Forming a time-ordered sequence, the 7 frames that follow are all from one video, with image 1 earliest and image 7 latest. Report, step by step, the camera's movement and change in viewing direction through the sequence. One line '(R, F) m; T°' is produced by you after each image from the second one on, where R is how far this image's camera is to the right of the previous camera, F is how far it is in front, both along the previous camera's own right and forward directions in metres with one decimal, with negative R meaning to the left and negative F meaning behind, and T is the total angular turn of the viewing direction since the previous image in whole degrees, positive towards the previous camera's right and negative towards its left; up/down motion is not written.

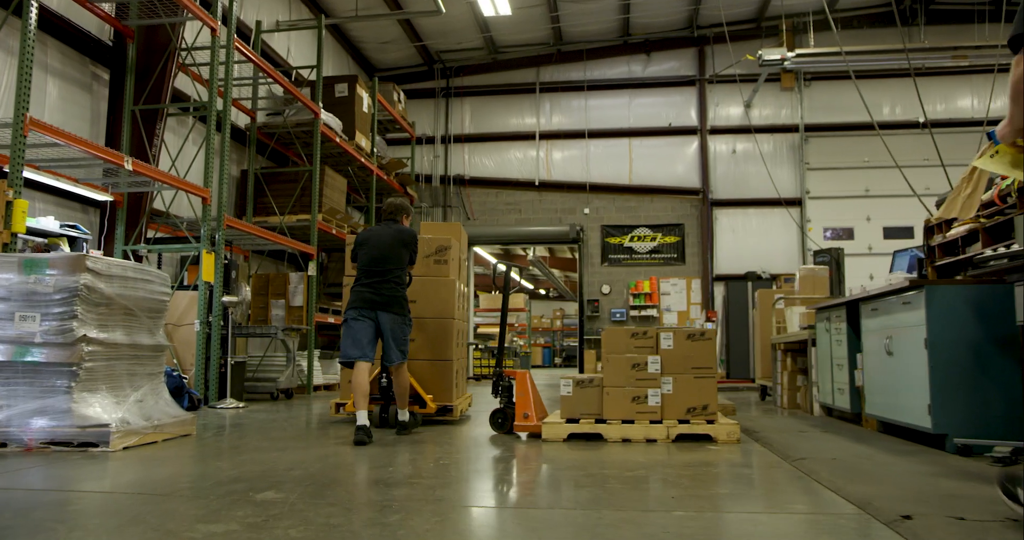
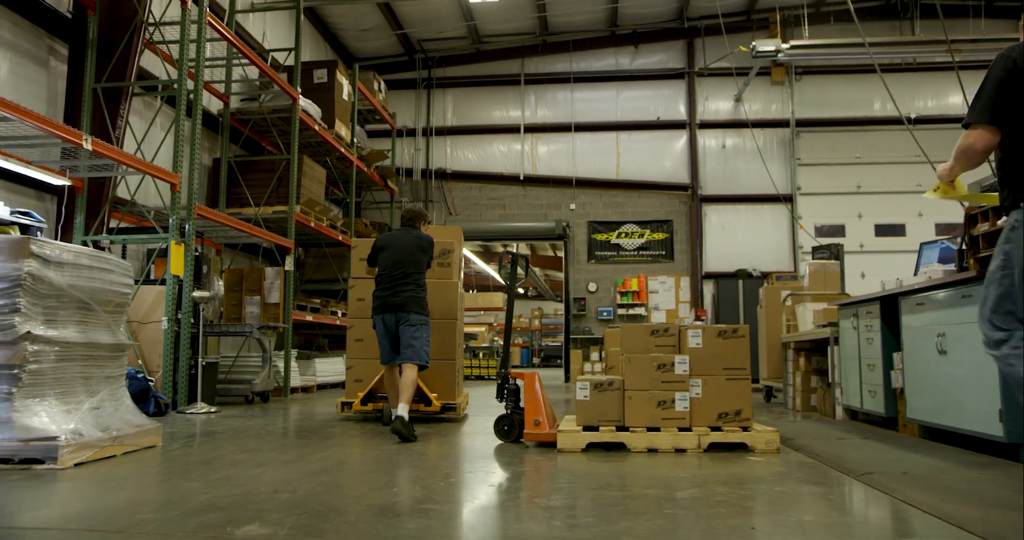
(-0.2, +0.4) m; +2°
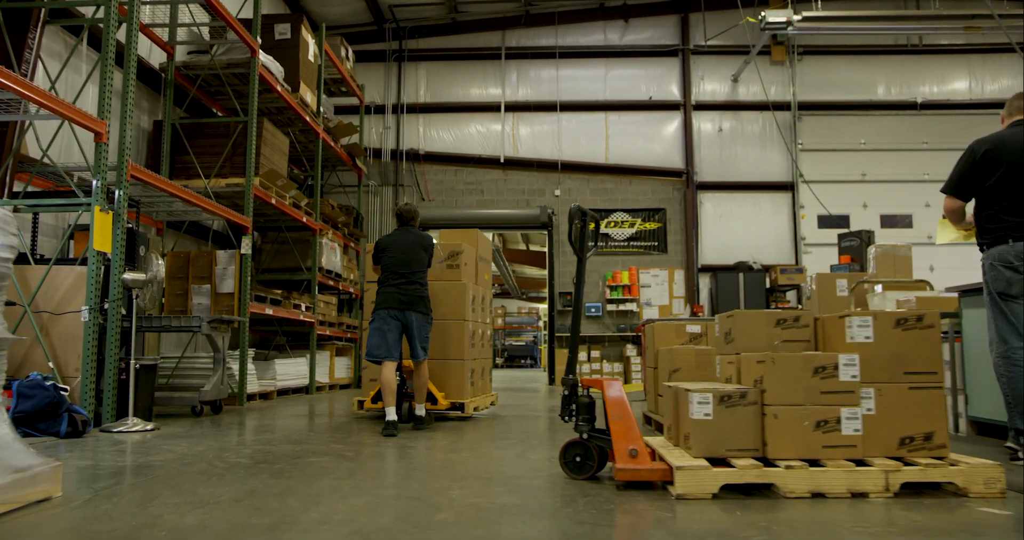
(-0.5, +1.2) m; +4°
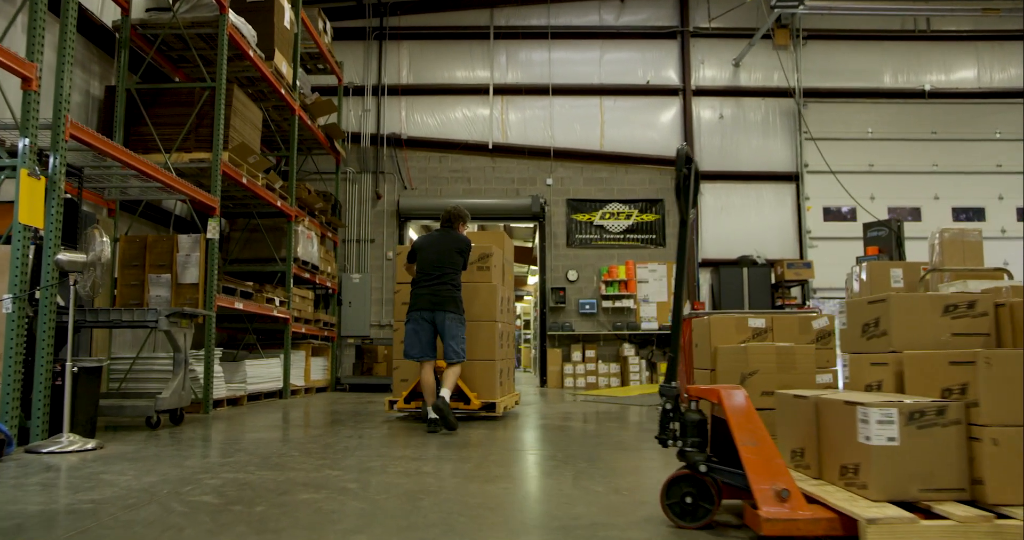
(-0.3, +0.8) m; +2°
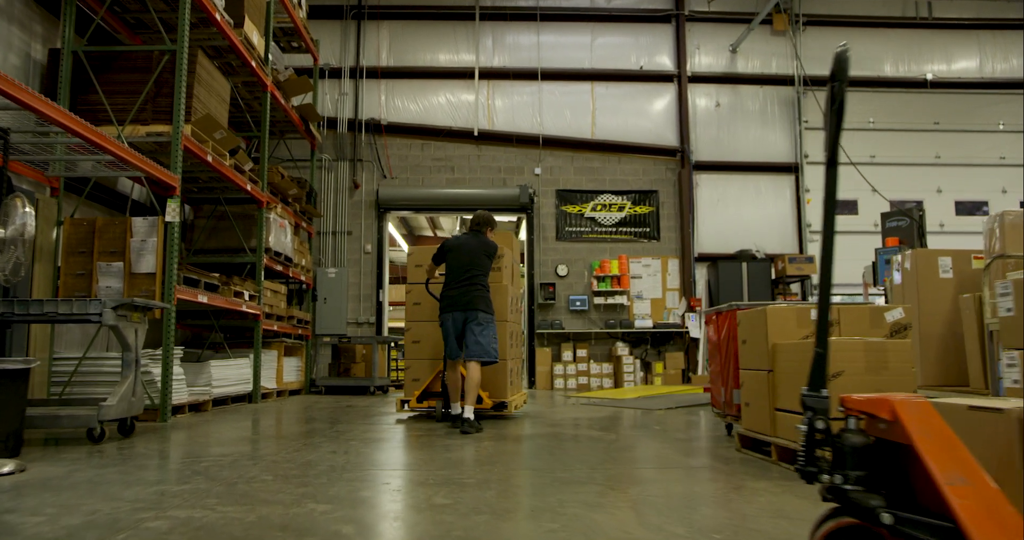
(-0.2, +0.6) m; +2°
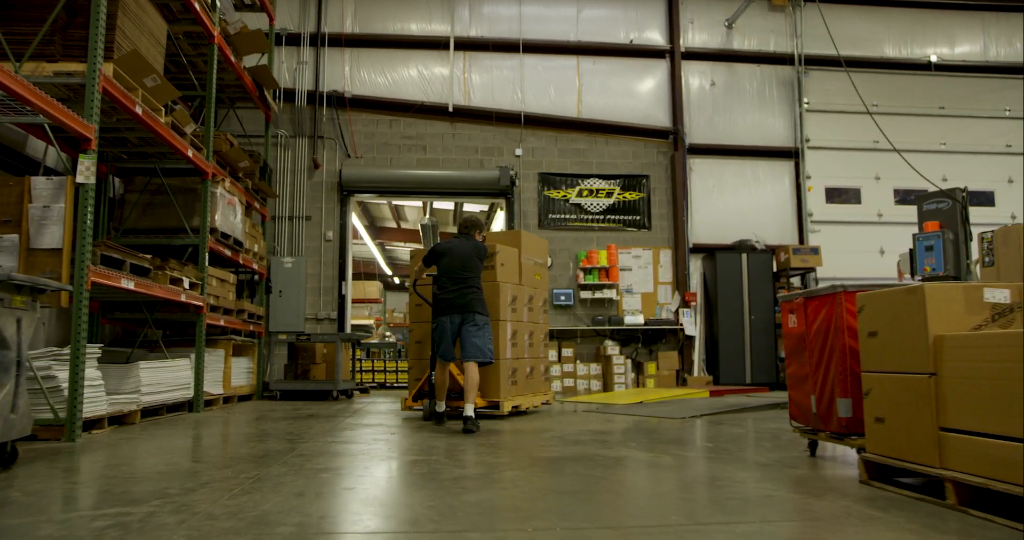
(-0.3, +1.0) m; +3°
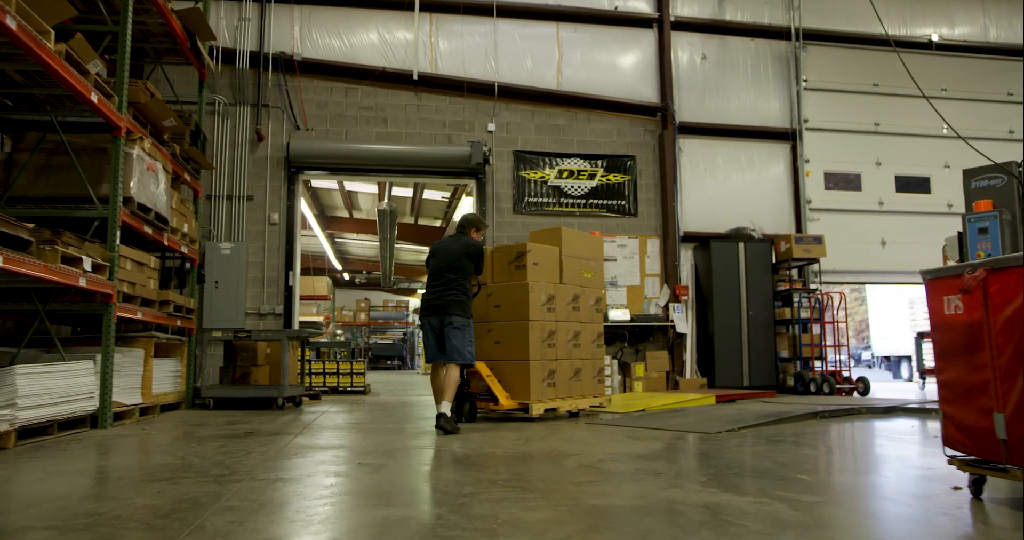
(-0.3, +1.1) m; +4°
